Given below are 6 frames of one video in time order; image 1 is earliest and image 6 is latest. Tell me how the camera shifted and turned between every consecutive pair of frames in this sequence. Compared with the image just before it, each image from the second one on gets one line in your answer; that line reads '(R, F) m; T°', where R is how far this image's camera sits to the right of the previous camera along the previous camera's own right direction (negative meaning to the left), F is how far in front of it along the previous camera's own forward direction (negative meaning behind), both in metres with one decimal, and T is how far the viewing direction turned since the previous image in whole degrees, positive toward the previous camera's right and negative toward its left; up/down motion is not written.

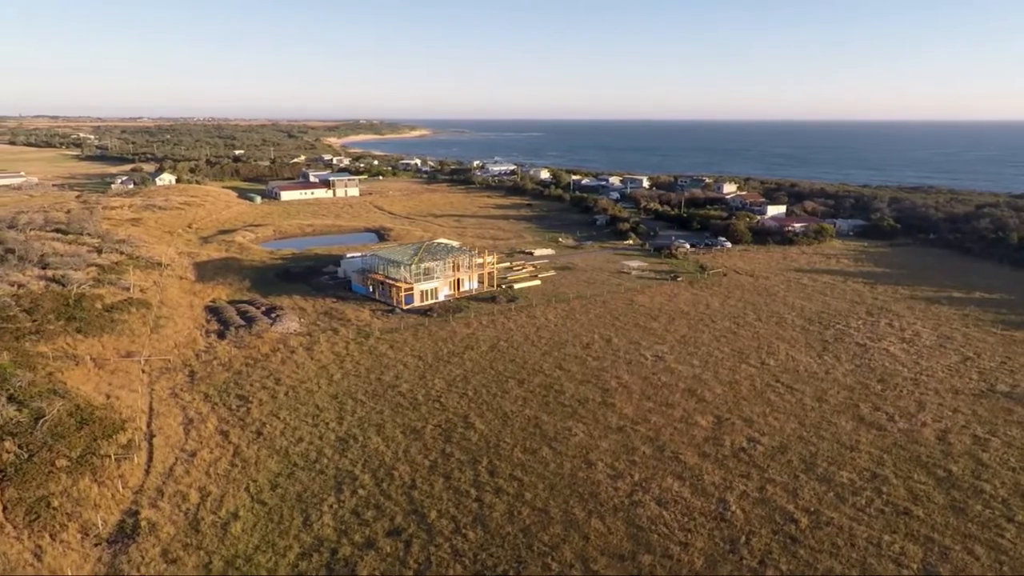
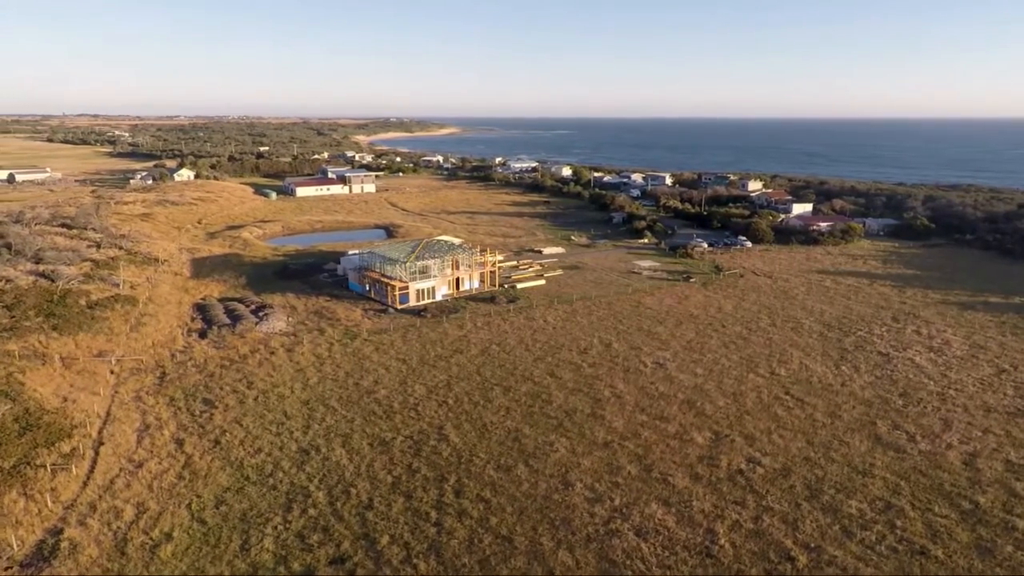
(+1.3, +1.6) m; -2°
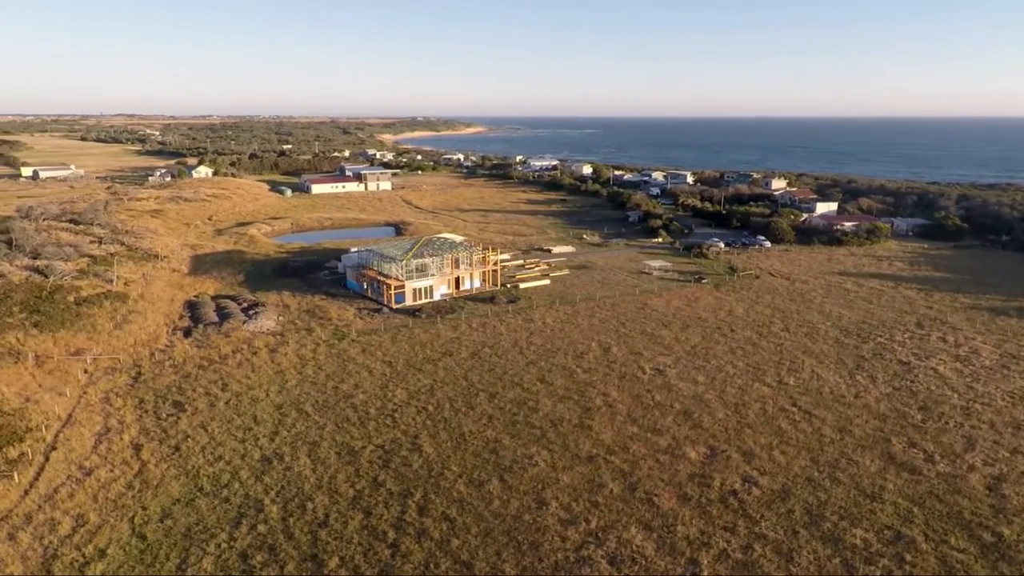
(+1.2, +1.3) m; -2°
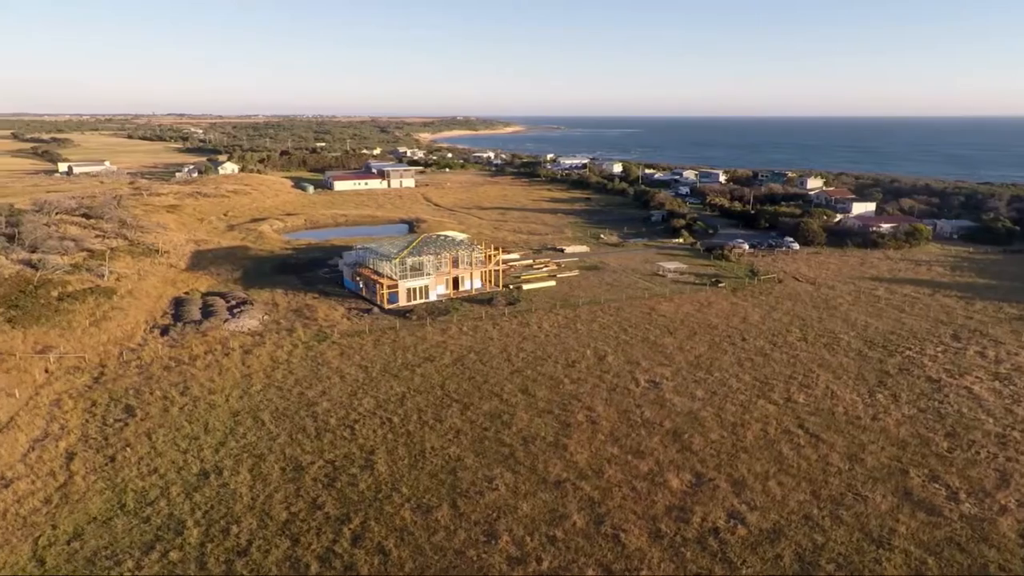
(+1.7, +1.8) m; -3°
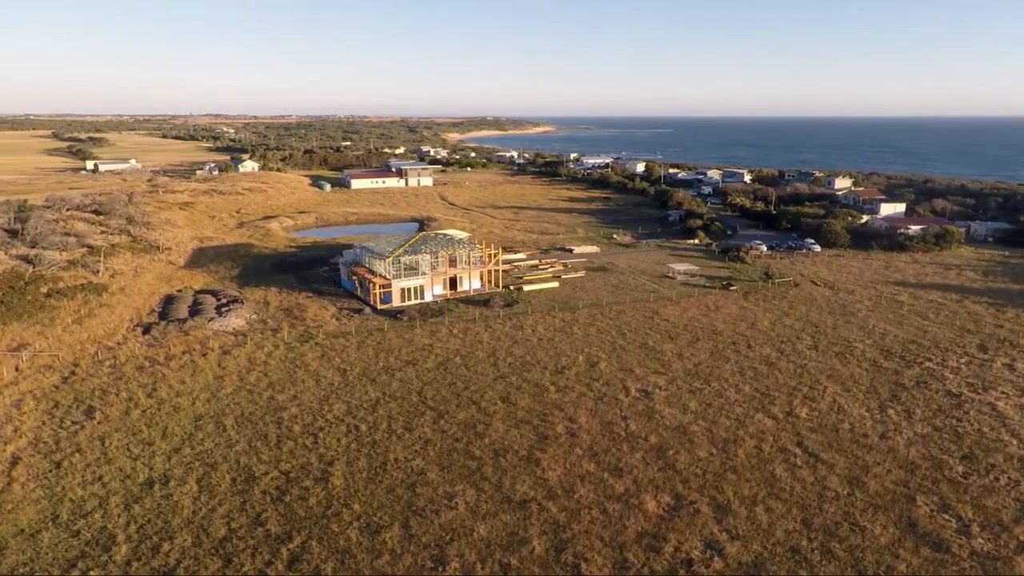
(+1.3, +1.2) m; -2°
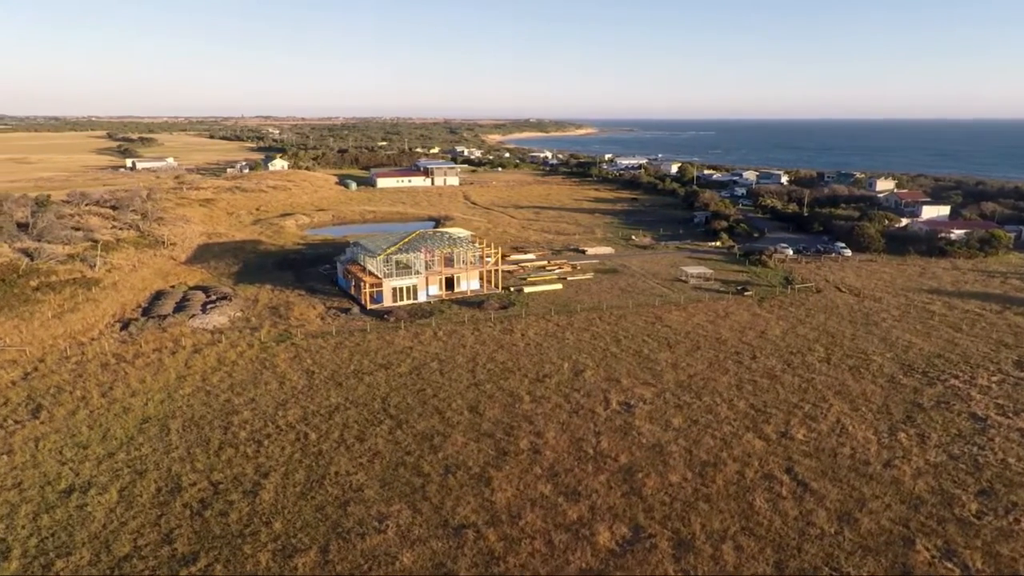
(+1.8, +1.5) m; -4°
